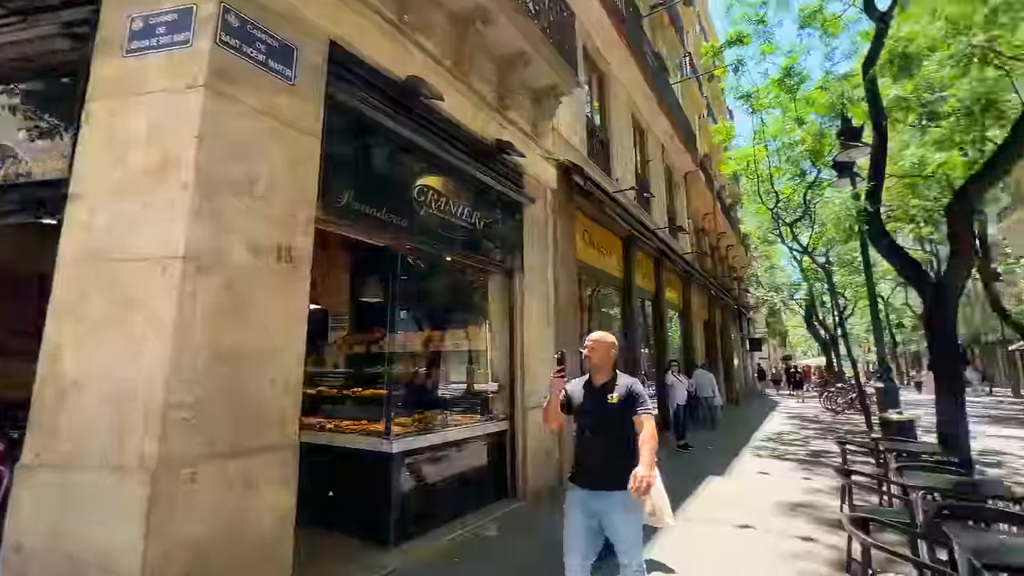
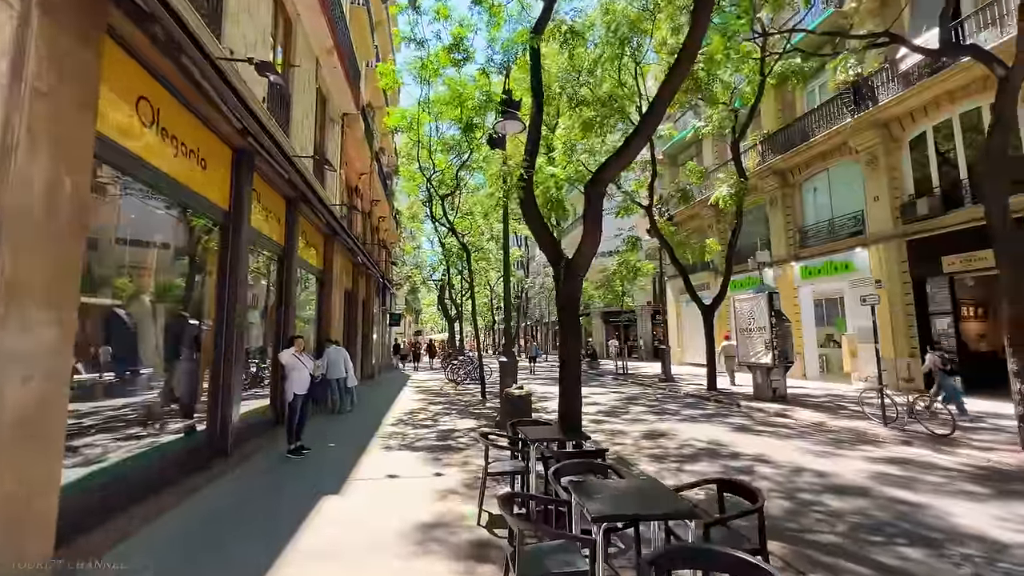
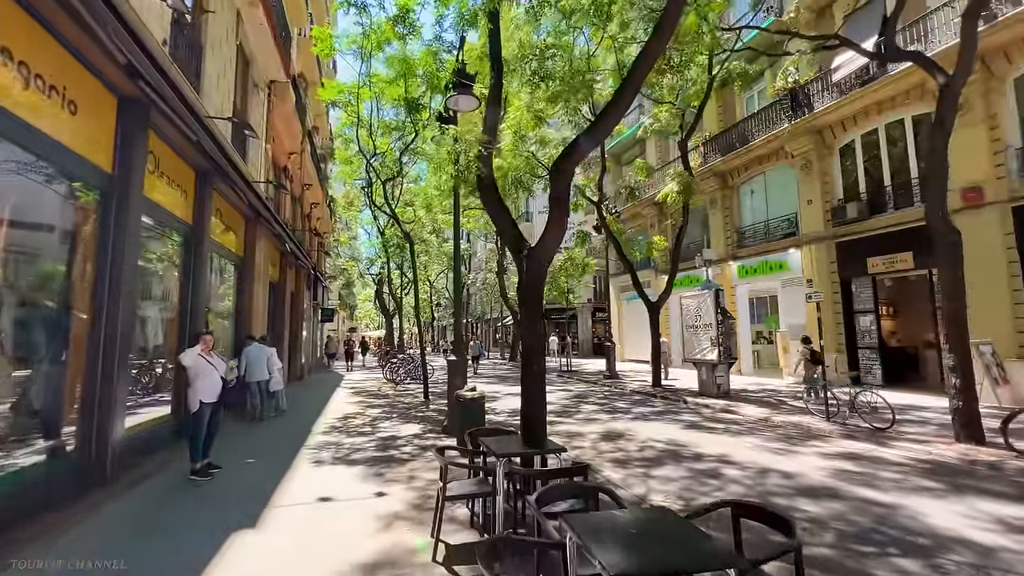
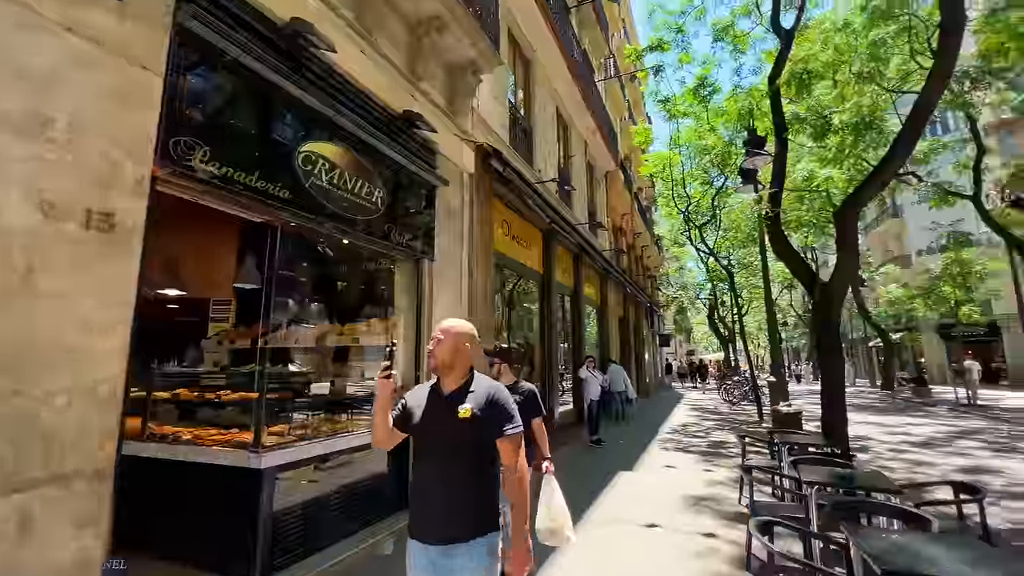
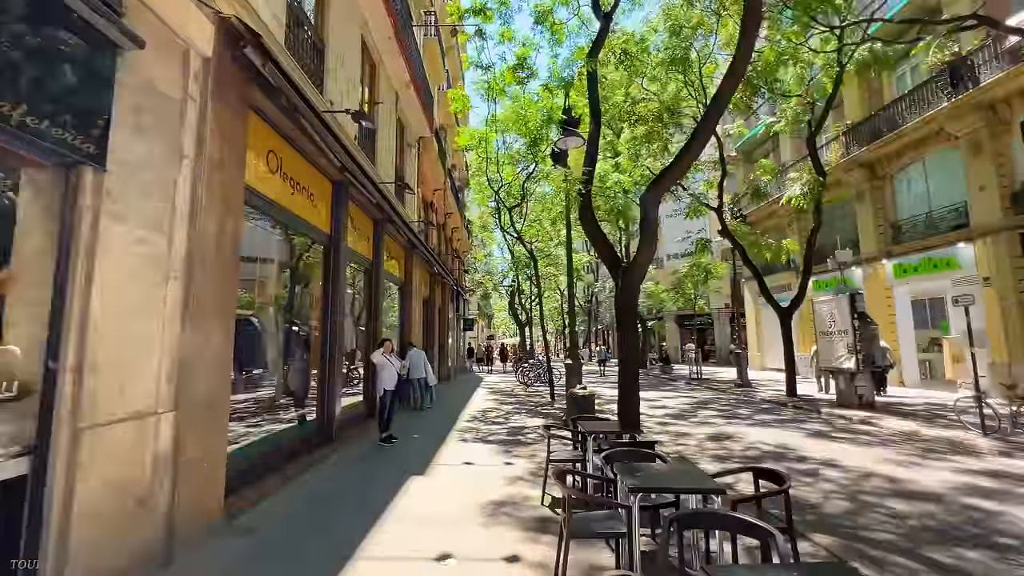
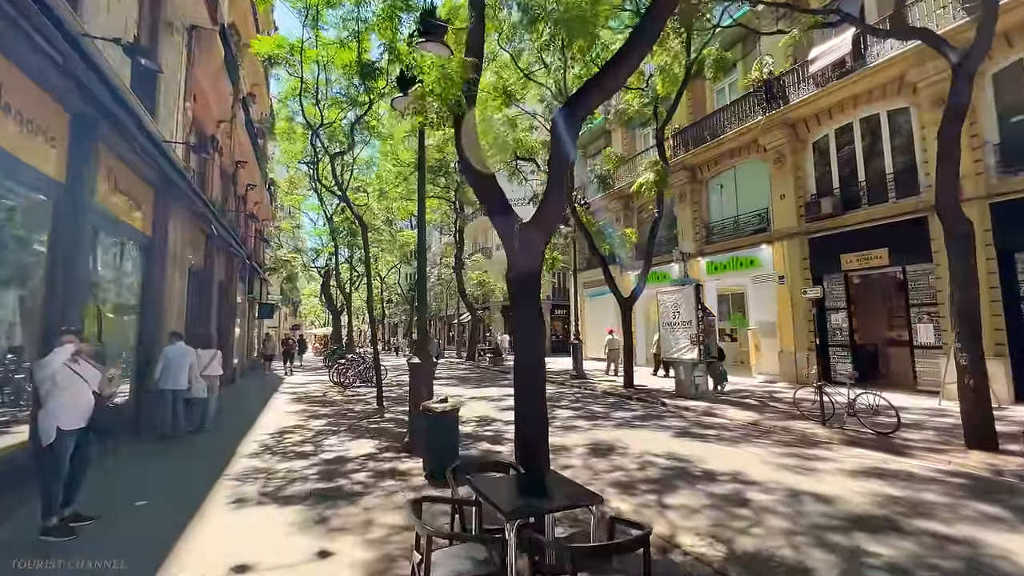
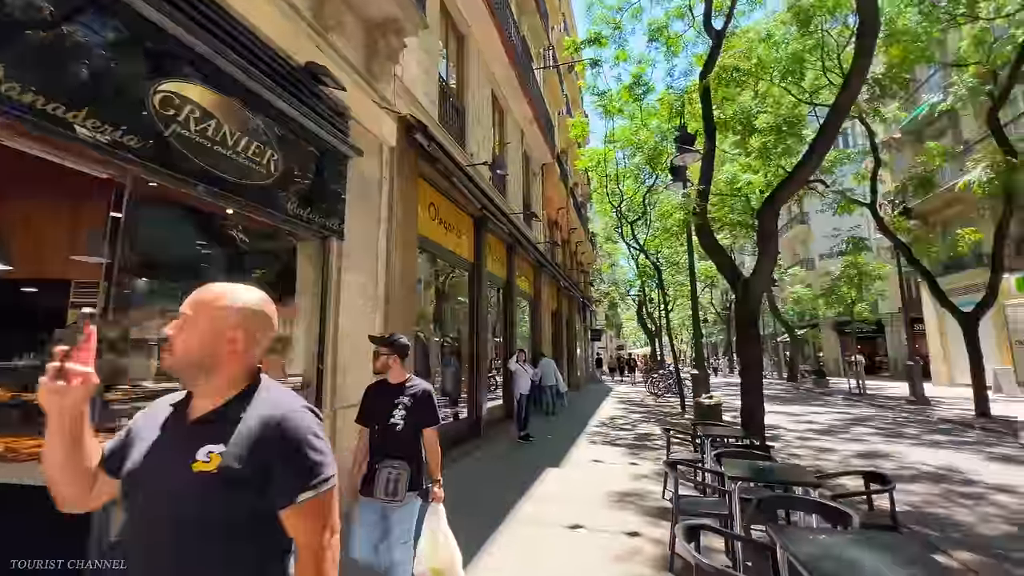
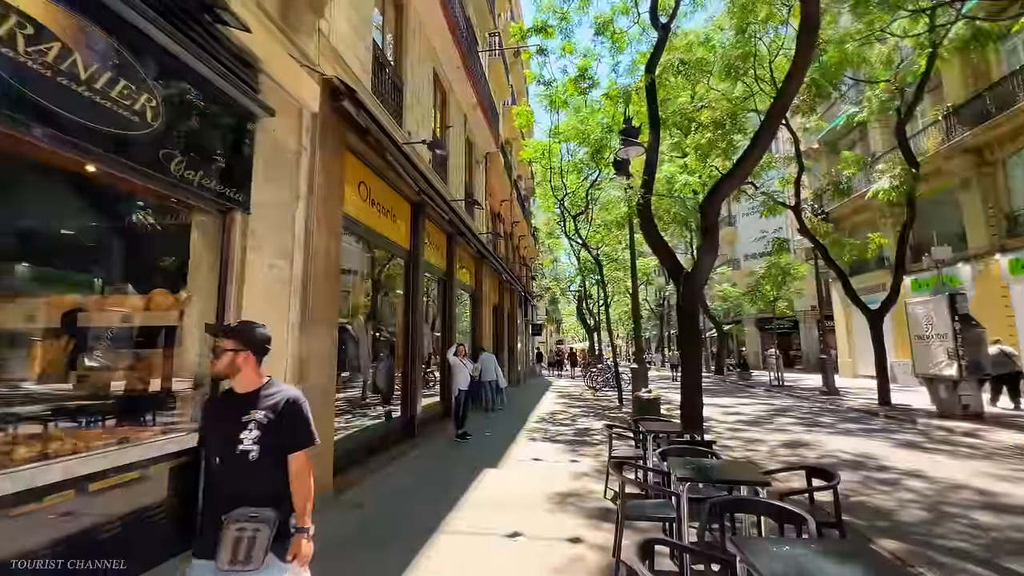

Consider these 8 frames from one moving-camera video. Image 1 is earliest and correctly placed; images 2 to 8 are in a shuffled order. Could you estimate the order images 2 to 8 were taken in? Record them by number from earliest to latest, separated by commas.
4, 7, 8, 5, 2, 3, 6
